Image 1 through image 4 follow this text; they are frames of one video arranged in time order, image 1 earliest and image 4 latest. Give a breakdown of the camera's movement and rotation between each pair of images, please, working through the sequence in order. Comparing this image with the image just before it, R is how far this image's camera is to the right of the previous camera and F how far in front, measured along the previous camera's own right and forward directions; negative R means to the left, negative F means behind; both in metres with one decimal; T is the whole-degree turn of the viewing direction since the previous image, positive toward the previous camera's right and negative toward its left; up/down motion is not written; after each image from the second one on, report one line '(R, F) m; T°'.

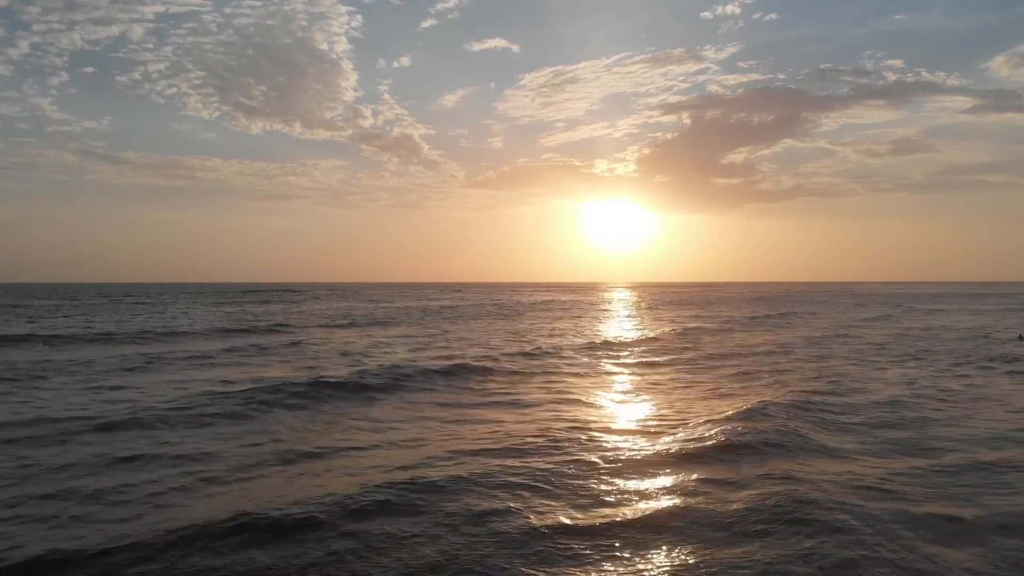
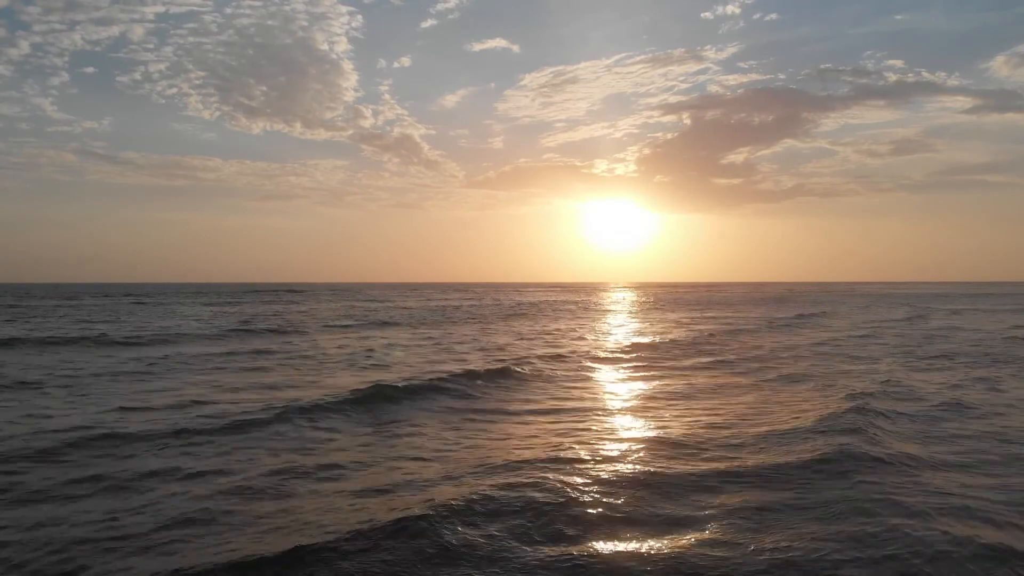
(-2.8, +0.3) m; 0°
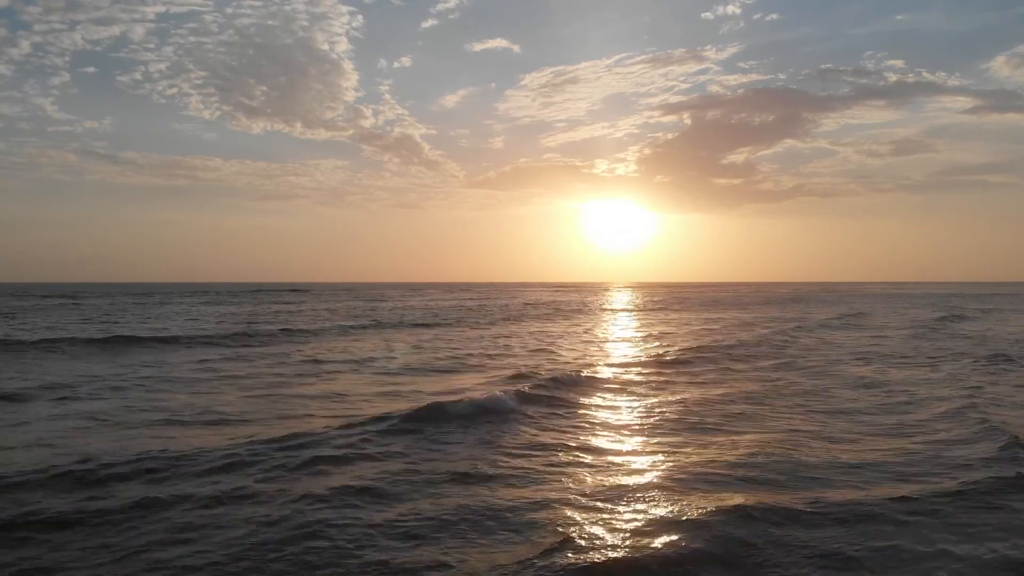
(+2.1, -5.2) m; 0°
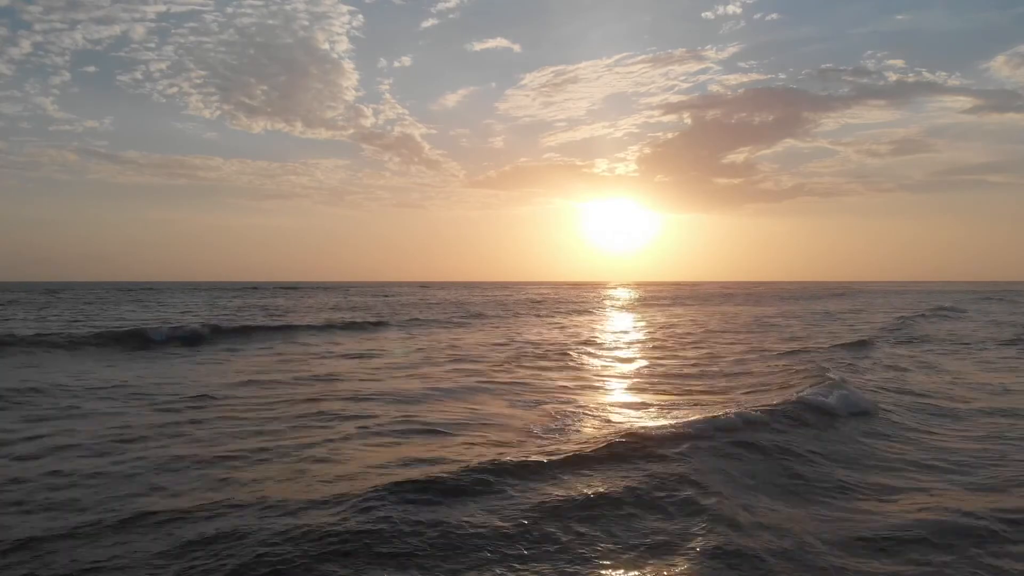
(-0.2, +2.6) m; 0°
